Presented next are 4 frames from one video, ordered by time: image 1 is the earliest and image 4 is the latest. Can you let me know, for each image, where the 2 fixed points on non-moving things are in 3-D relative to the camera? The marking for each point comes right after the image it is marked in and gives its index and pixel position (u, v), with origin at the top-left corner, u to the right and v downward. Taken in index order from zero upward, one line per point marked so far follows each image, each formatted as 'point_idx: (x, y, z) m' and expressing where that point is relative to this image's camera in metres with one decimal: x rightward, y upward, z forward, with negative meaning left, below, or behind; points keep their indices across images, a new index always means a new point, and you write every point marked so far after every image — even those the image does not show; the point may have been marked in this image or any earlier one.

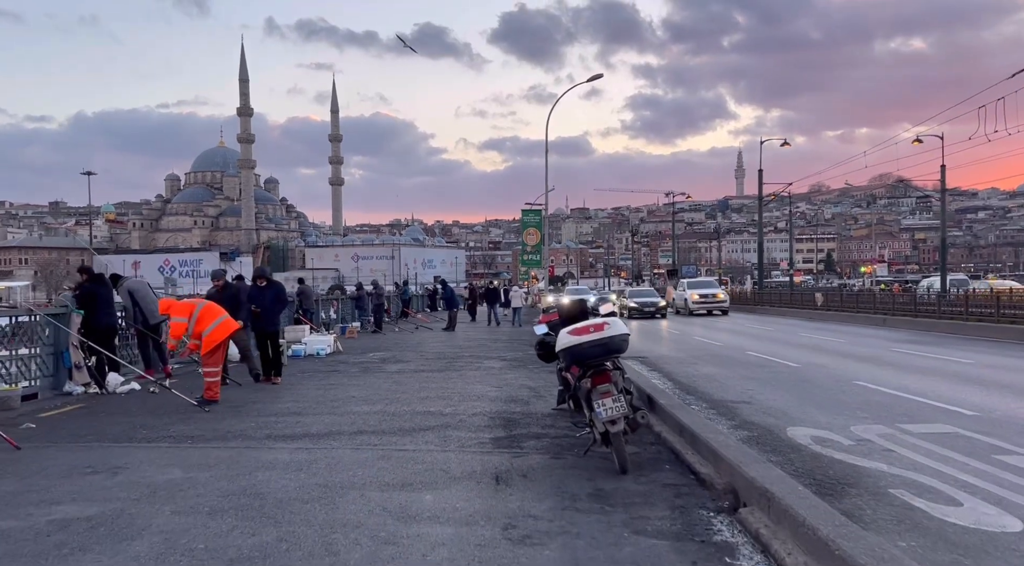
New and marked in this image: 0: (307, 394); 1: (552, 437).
0: (-2.8, -1.5, +11.4) m
1: (+0.4, -1.5, +8.2) m
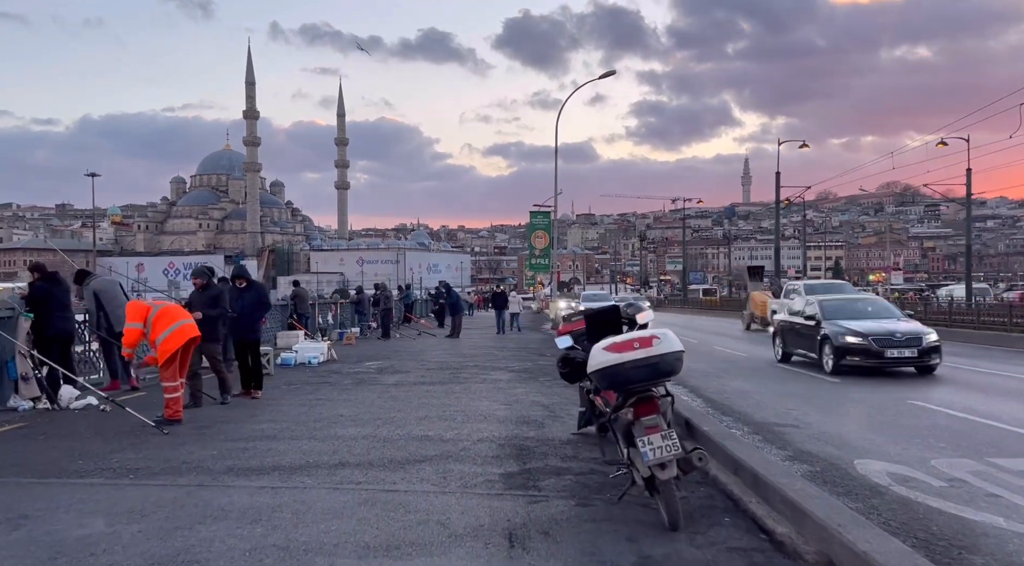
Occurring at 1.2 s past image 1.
0: (-2.7, -1.5, +9.9) m
1: (+0.5, -1.5, +6.7) m
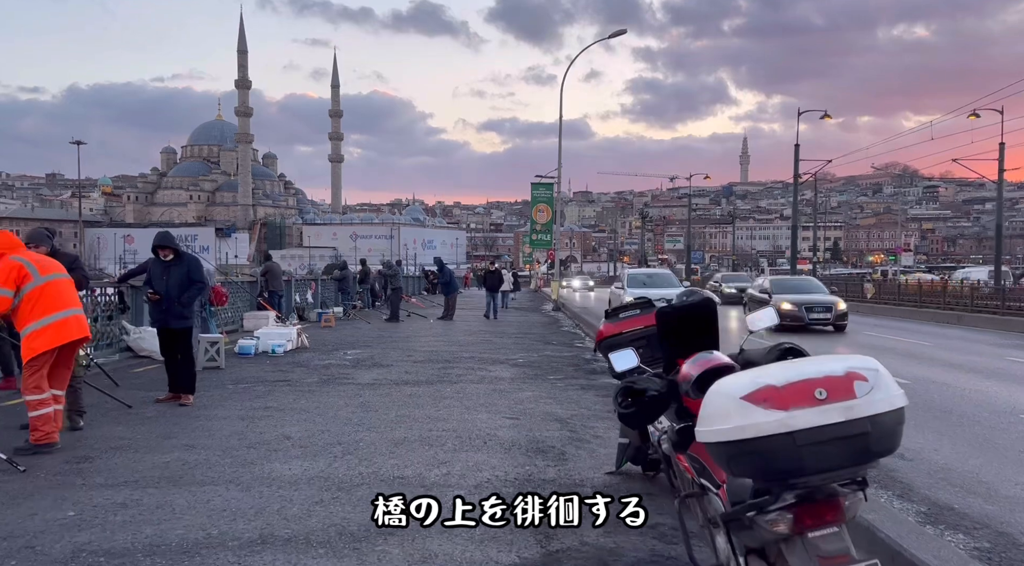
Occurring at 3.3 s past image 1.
0: (-2.6, -1.3, +7.3) m
1: (+0.6, -1.4, +4.1) m
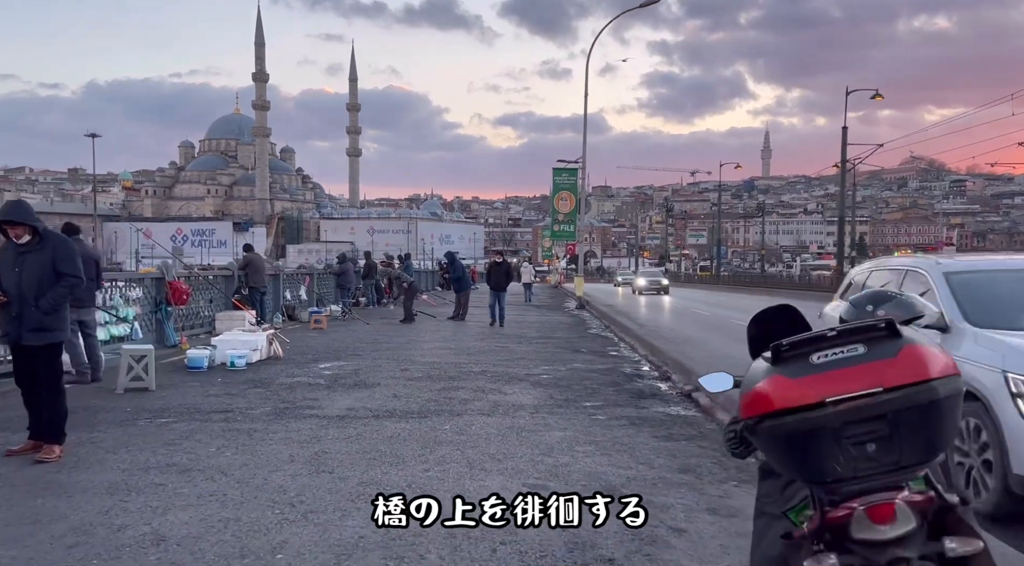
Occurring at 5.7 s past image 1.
0: (-2.4, -1.3, +4.4) m
1: (+0.7, -1.4, +1.1) m
